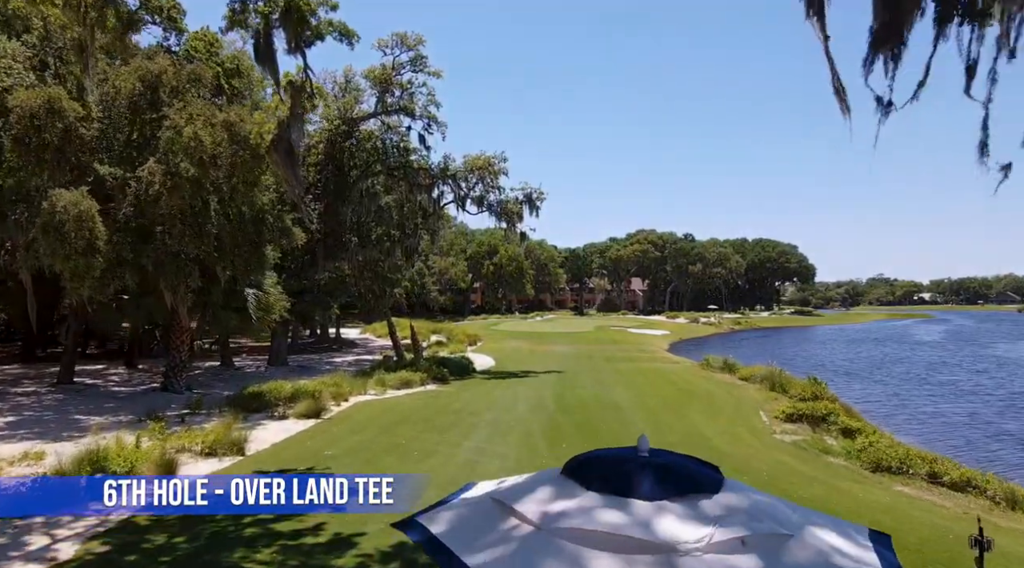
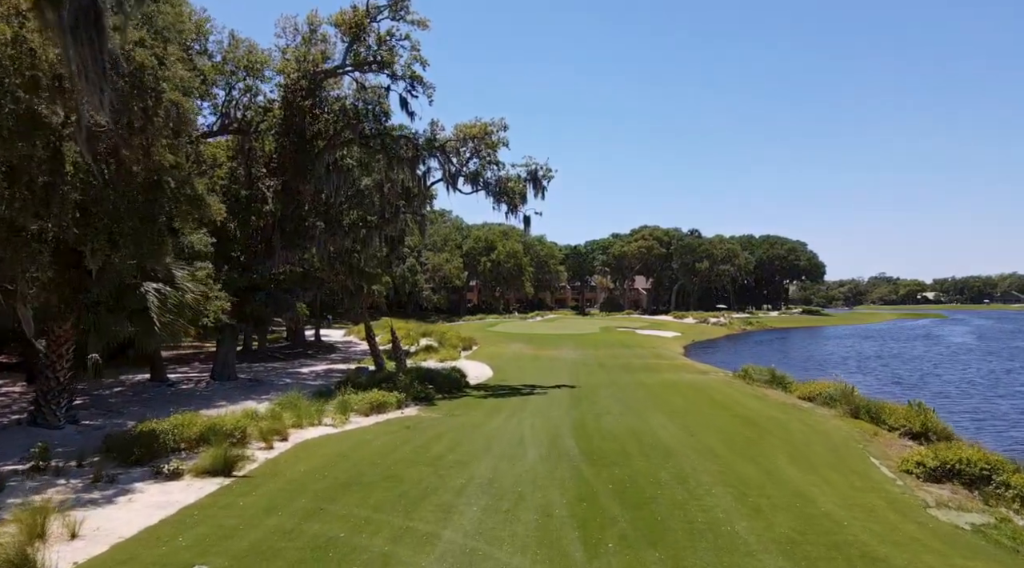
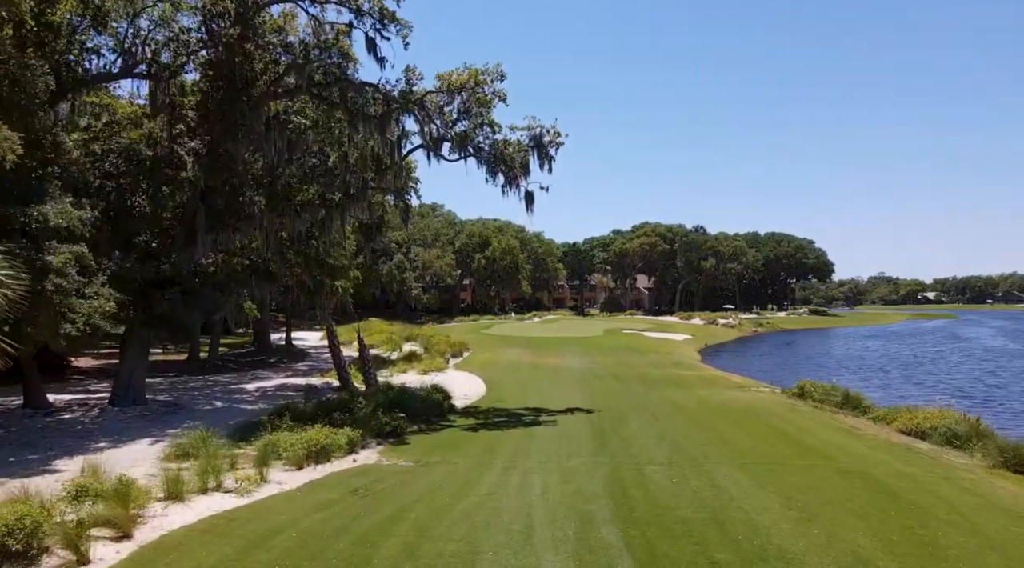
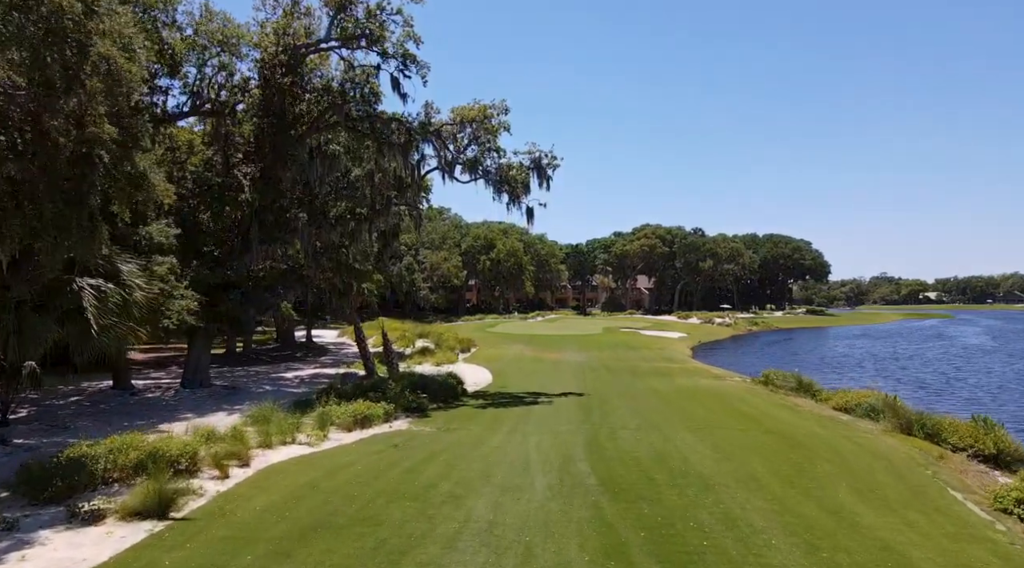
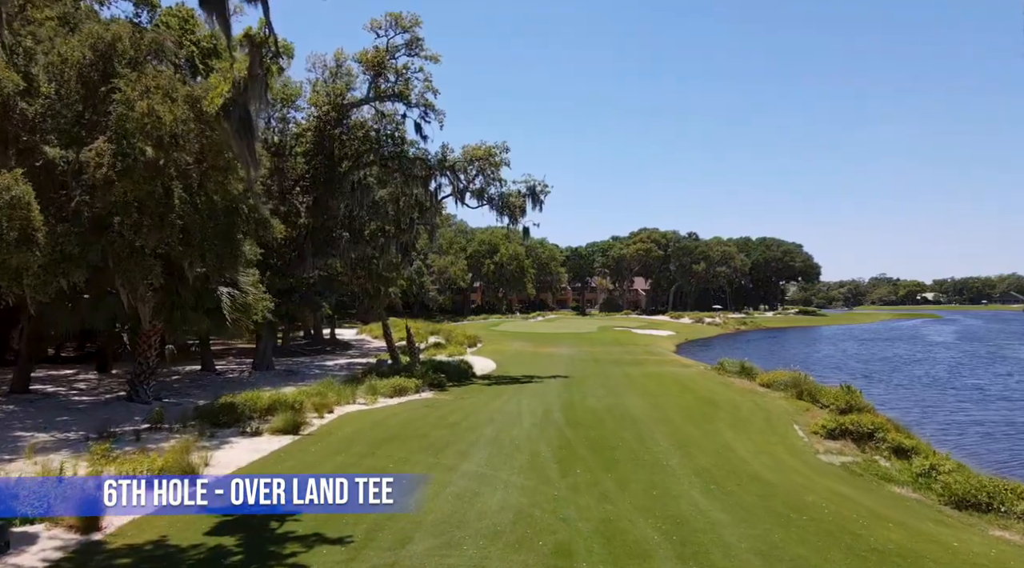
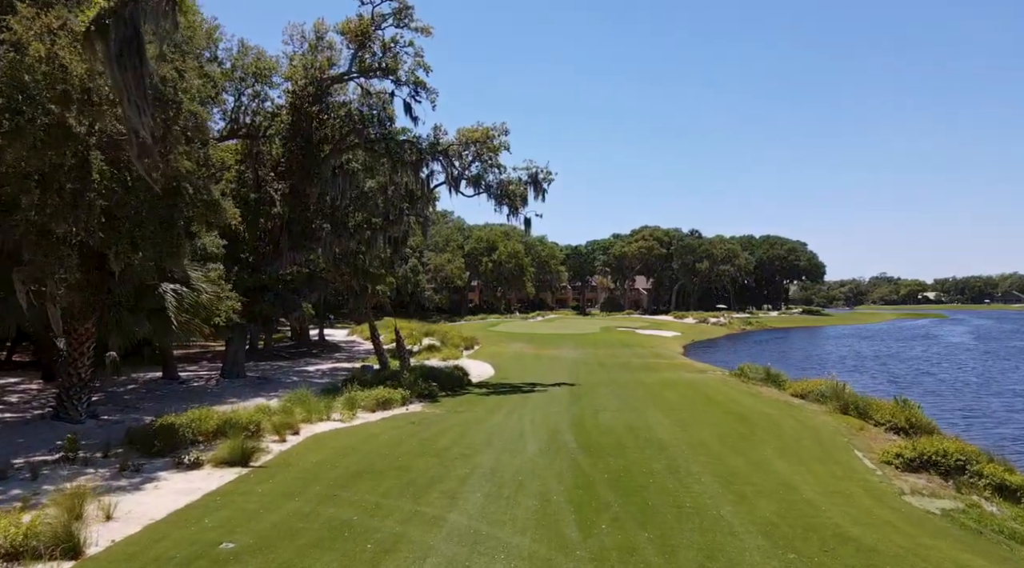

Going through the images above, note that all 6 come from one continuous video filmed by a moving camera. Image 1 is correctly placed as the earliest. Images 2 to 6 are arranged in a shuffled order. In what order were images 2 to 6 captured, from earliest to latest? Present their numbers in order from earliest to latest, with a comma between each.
5, 6, 2, 4, 3
